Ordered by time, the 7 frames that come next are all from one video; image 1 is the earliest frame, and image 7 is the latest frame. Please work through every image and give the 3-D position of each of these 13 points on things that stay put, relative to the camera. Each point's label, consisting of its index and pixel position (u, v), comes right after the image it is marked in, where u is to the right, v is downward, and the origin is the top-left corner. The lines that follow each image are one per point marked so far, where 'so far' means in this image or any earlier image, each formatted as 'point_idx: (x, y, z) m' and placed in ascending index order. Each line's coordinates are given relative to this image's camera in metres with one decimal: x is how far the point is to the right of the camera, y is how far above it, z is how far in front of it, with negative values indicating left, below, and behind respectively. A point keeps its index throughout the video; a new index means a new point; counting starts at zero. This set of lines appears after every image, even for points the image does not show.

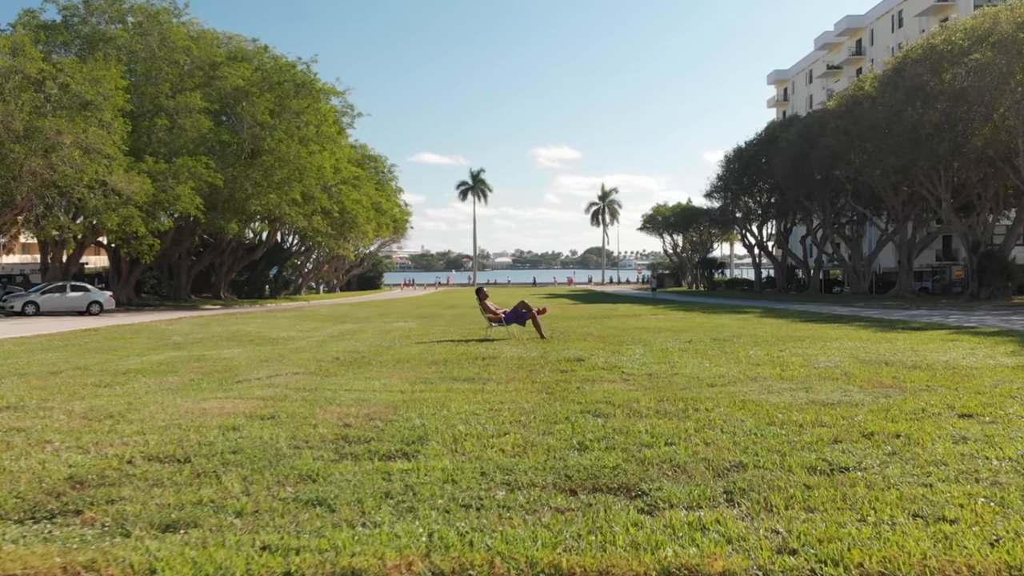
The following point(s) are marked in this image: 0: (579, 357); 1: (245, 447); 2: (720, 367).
0: (+0.8, -0.8, +12.0) m
1: (-1.6, -1.0, +6.0) m
2: (+2.3, -0.9, +10.9) m
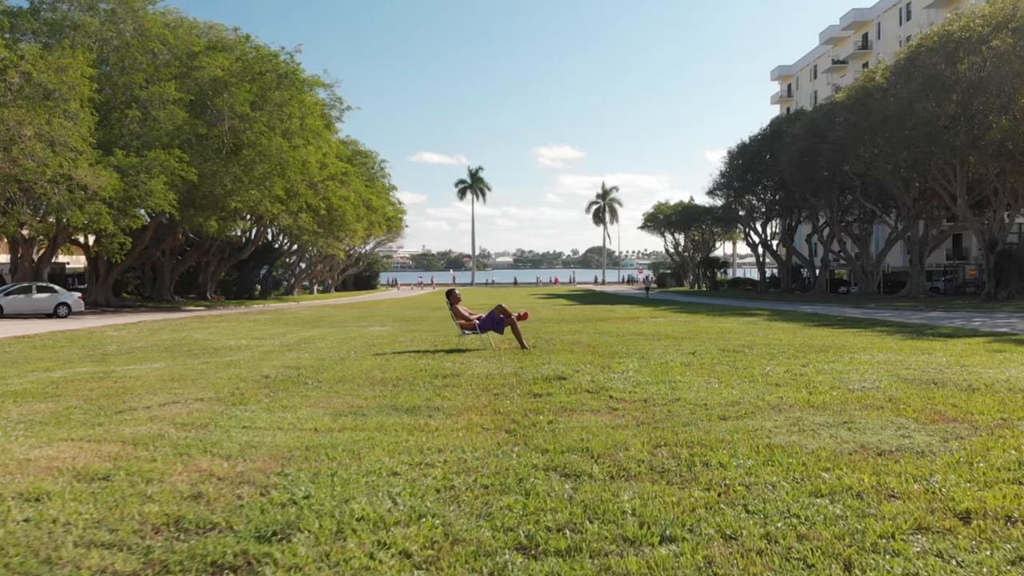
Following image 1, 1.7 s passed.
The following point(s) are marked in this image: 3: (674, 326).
0: (+0.5, -0.9, +9.9) m
1: (-2.0, -1.0, +3.9) m
2: (+2.0, -0.9, +8.8) m
3: (+3.2, -0.8, +19.6) m
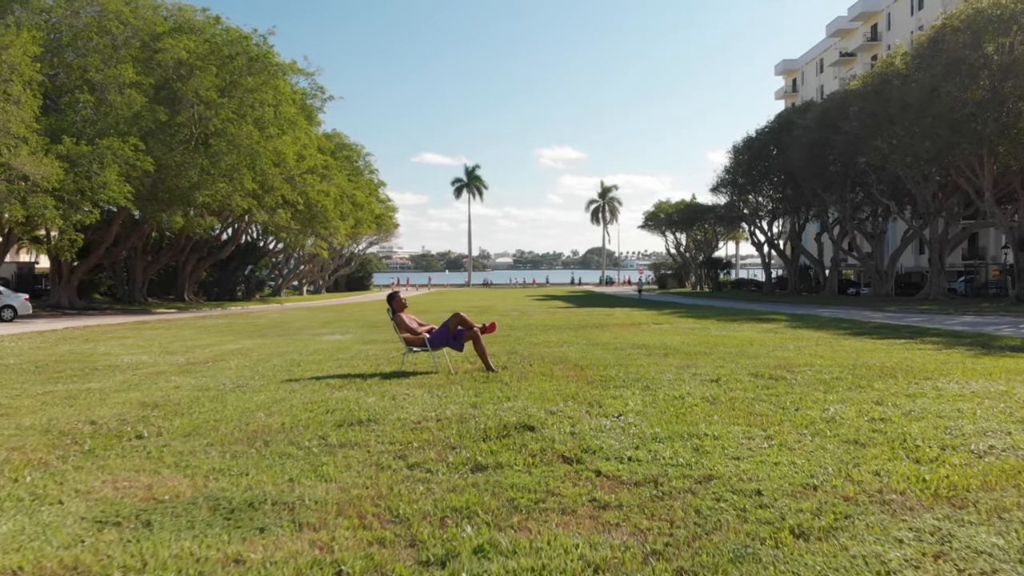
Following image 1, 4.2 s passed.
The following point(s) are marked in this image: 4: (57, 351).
0: (+0.1, -0.9, +6.6) m
1: (-2.4, -1.0, +0.6) m
2: (+1.6, -0.9, +5.5) m
3: (+2.8, -0.8, +16.3) m
4: (-6.5, -0.9, +14.3) m
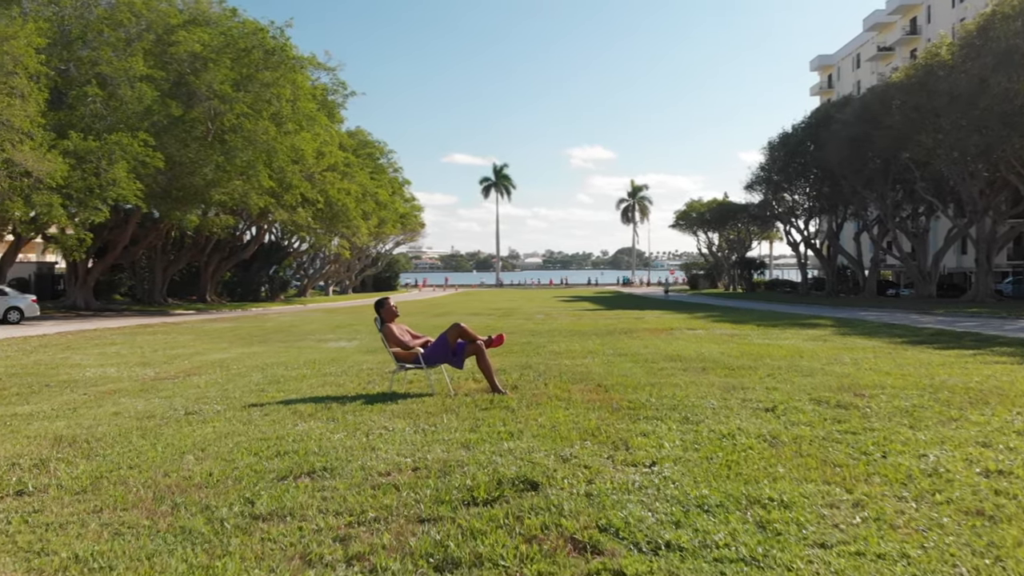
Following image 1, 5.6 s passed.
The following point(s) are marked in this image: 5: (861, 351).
0: (+0.1, -0.9, +5.0) m
1: (-2.5, -1.1, -0.9) m
2: (+1.6, -1.0, +3.8) m
3: (+3.0, -0.8, +14.6) m
4: (-6.3, -0.9, +12.9) m
5: (+4.8, -0.9, +13.9) m
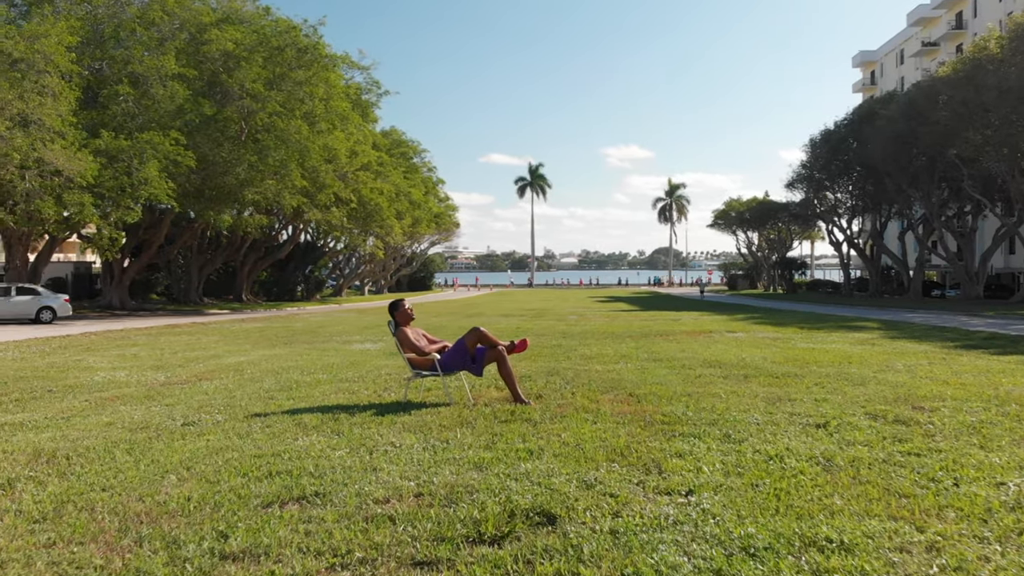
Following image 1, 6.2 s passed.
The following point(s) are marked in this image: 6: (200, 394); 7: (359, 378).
0: (+0.2, -1.0, +4.4) m
1: (-2.7, -1.1, -1.5) m
2: (+1.6, -1.0, +3.1) m
3: (+3.5, -0.9, +13.8) m
4: (-6.0, -0.9, +12.5) m
5: (+5.2, -0.9, +13.0) m
6: (-2.8, -0.9, +8.9) m
7: (-1.5, -0.9, +10.1) m
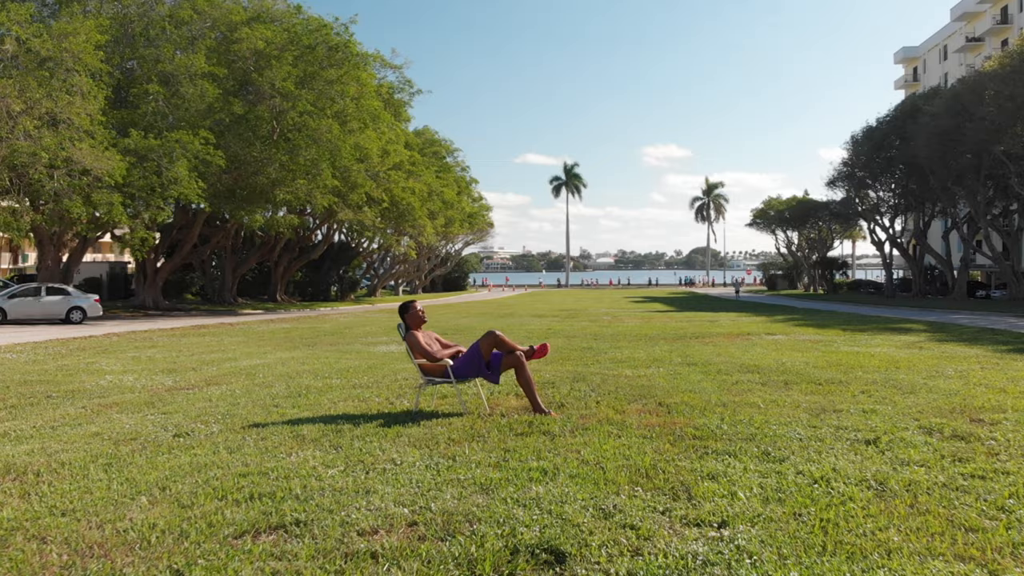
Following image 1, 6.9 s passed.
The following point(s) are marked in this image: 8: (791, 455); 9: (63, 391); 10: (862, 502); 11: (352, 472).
0: (+0.2, -1.0, +3.8) m
1: (-2.9, -1.1, -1.9) m
2: (+1.5, -1.0, +2.5) m
3: (+3.8, -0.9, +13.1) m
4: (-5.6, -1.0, +12.1) m
5: (+5.6, -0.9, +12.3) m
6: (-2.6, -0.9, +8.4) m
7: (-1.3, -0.9, +9.5) m
8: (+1.5, -0.9, +5.5) m
9: (-4.2, -1.0, +9.4) m
10: (+1.6, -0.9, +4.5) m
11: (-0.8, -0.9, +5.1) m
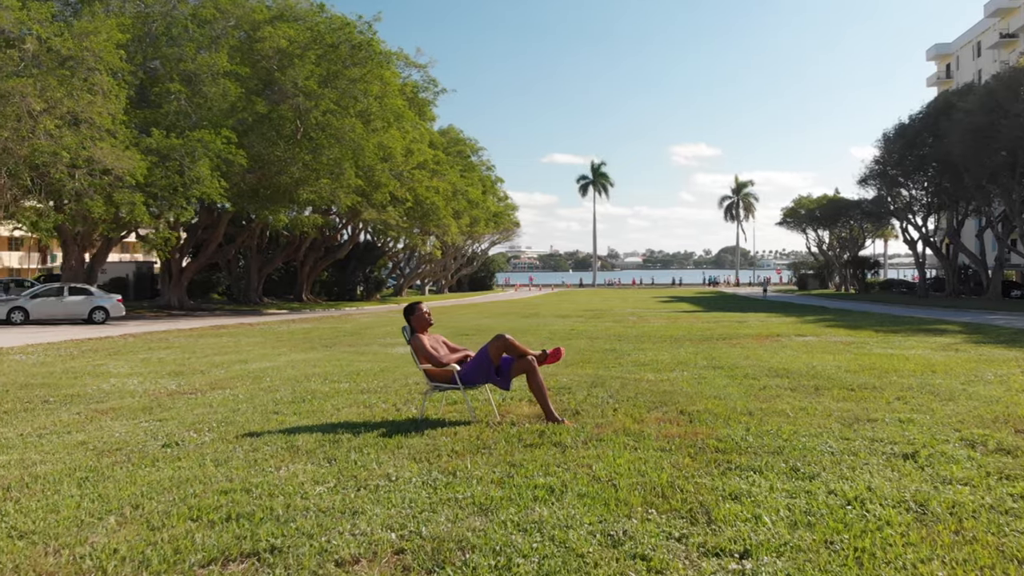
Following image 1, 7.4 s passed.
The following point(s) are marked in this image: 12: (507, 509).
0: (+0.2, -1.0, +3.4) m
1: (-3.1, -1.1, -2.3) m
2: (+1.5, -1.0, +2.0) m
3: (+4.1, -0.9, +12.6) m
4: (-5.4, -1.0, +11.9) m
5: (+5.8, -0.9, +11.7) m
6: (-2.5, -1.0, +8.1) m
7: (-1.2, -0.9, +9.1) m
8: (+1.6, -0.9, +5.0) m
9: (-4.1, -1.0, +9.1) m
10: (+1.6, -0.9, +4.0) m
11: (-0.8, -1.0, +4.7) m
12: (0.0, -1.0, +4.3) m
